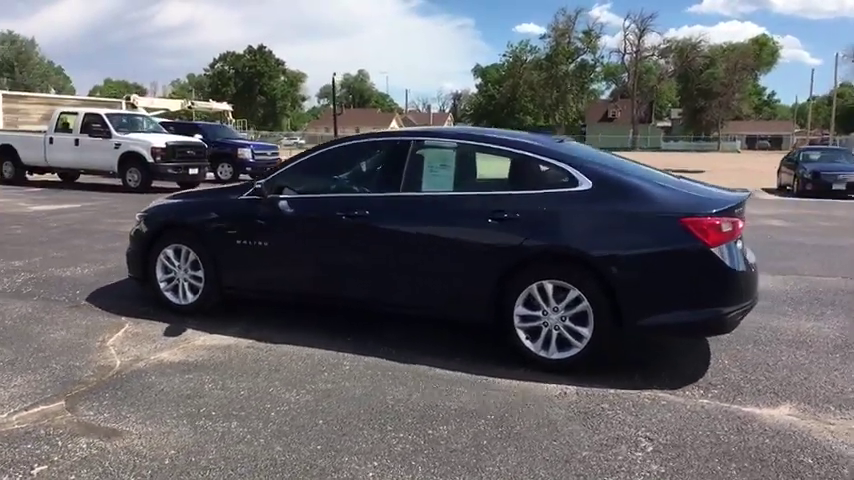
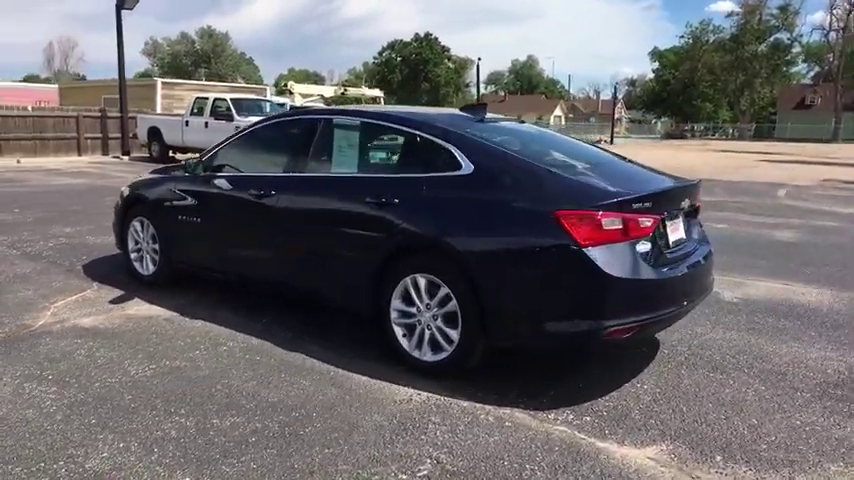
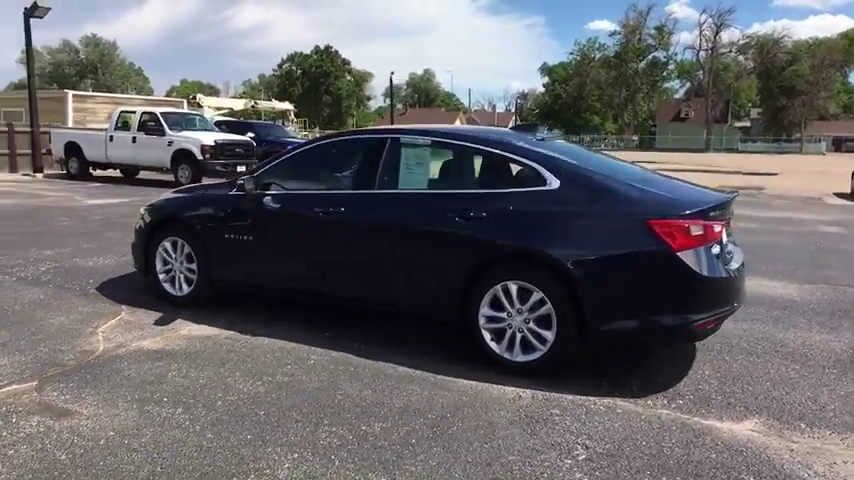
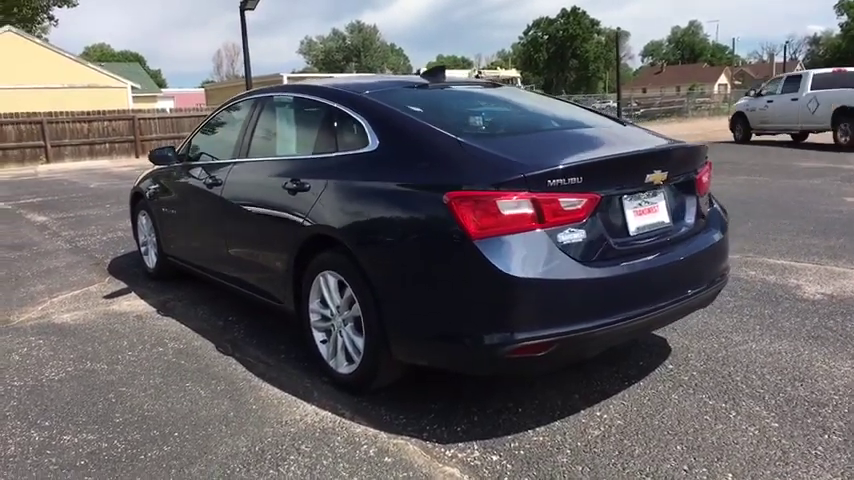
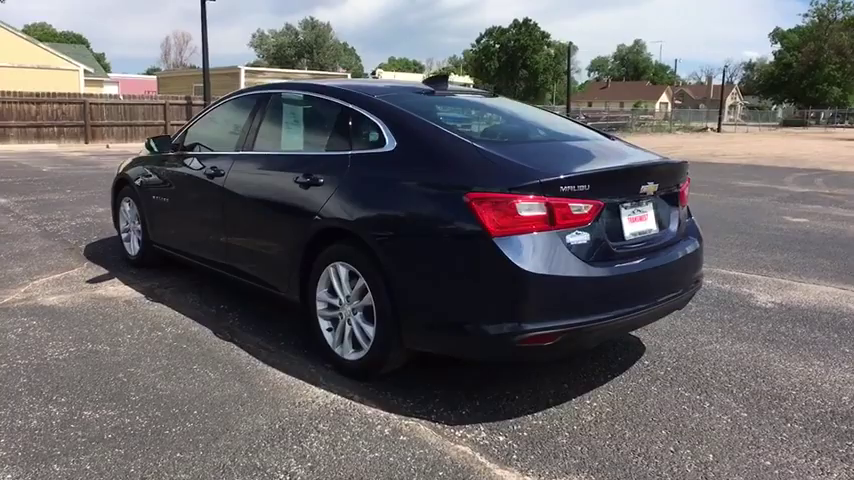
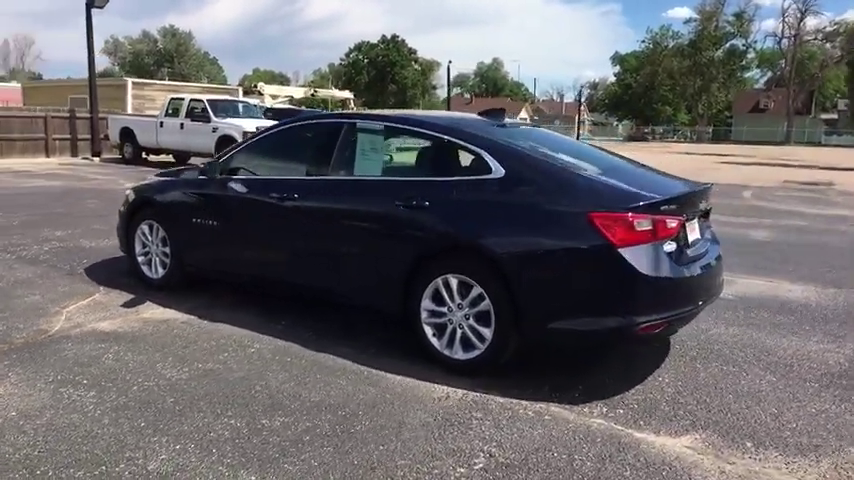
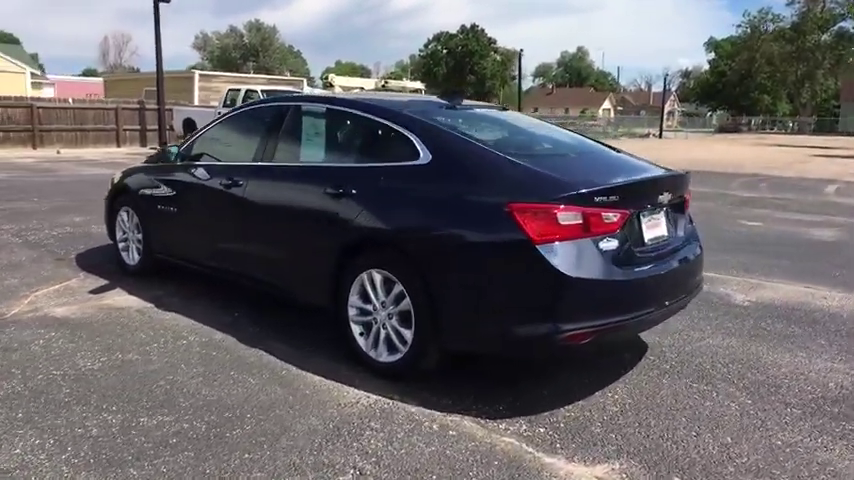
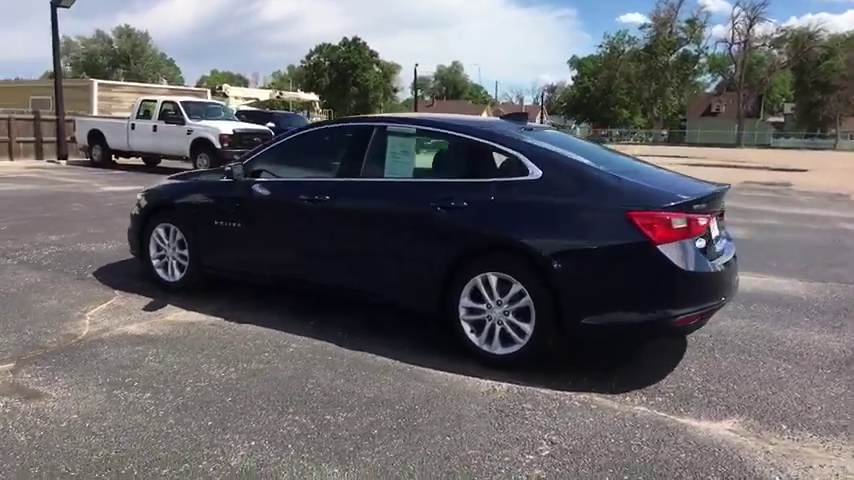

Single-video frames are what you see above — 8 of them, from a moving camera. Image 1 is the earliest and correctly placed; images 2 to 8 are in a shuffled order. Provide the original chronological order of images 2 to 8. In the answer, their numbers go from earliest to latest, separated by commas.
3, 8, 6, 2, 7, 5, 4
